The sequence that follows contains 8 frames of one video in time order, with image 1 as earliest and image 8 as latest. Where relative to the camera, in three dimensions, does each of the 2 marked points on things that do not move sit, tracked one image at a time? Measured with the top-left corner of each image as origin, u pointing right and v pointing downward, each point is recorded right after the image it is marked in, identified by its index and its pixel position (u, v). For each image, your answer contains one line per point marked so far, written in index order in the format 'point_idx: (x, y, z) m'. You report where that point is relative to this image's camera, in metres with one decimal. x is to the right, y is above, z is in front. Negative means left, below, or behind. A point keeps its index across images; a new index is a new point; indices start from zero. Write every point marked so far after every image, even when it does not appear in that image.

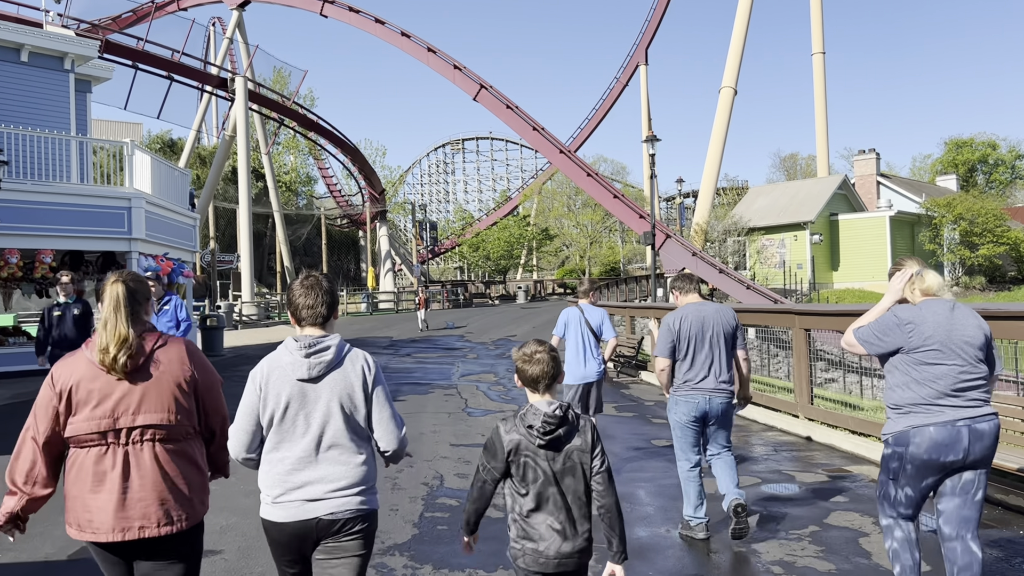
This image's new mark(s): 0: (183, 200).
0: (-6.8, +1.8, +17.3) m
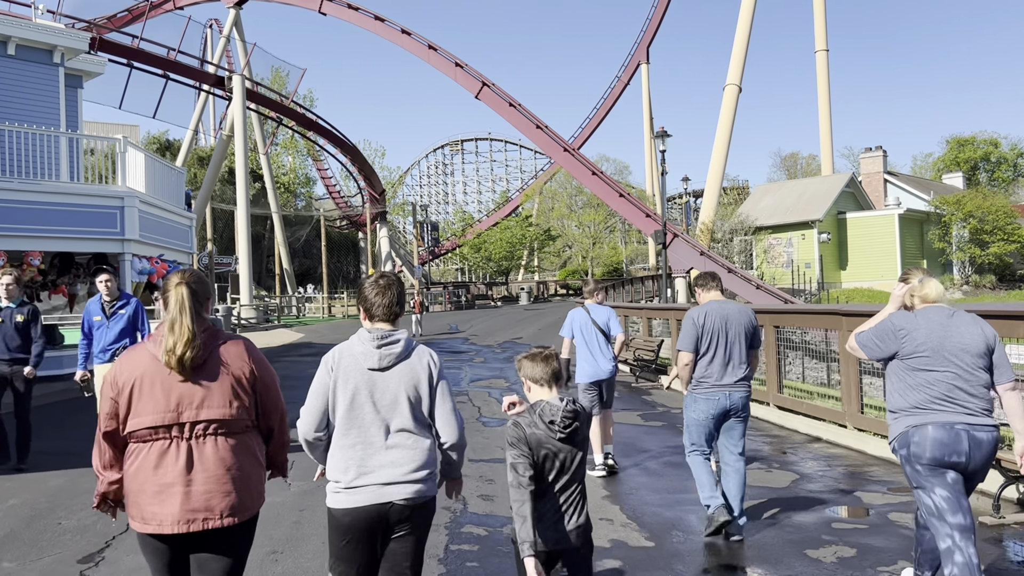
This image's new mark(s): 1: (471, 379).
0: (-6.6, +1.7, +16.6) m
1: (-0.7, -1.5, +14.2) m
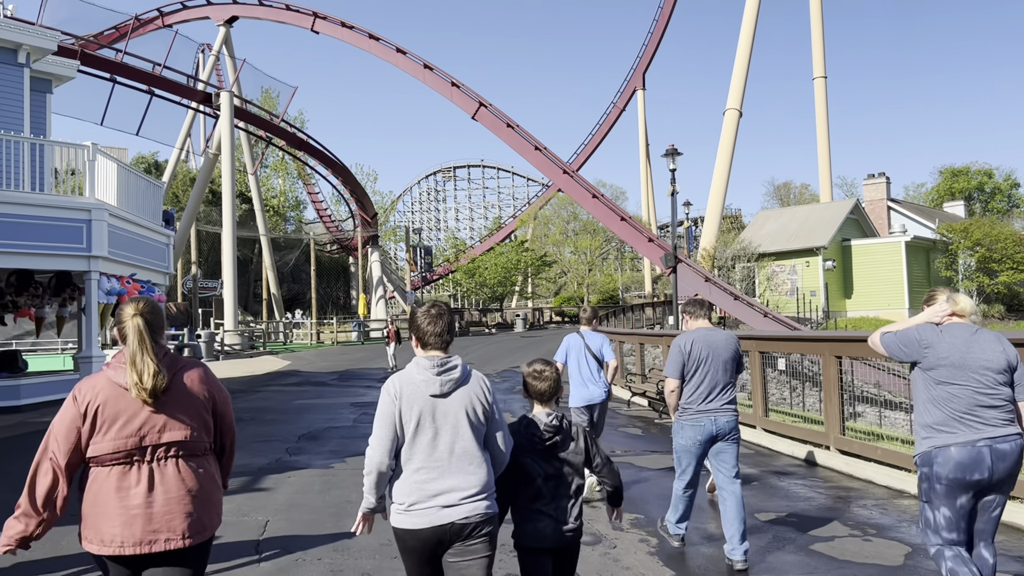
0: (-6.6, +1.3, +15.4) m
1: (-0.6, -1.9, +12.9) m
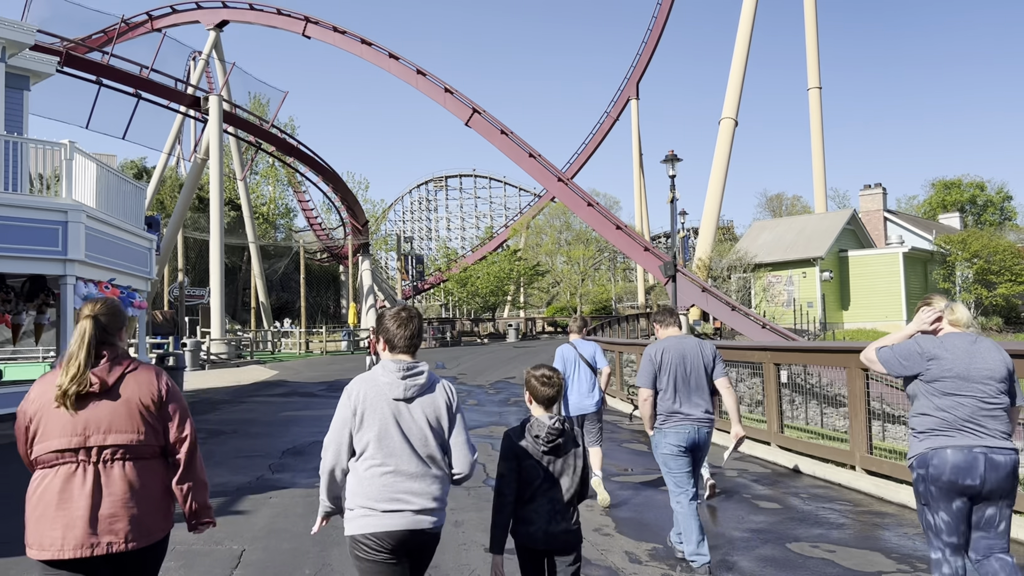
0: (-6.6, +1.2, +14.8) m
1: (-0.7, -2.0, +12.3) m
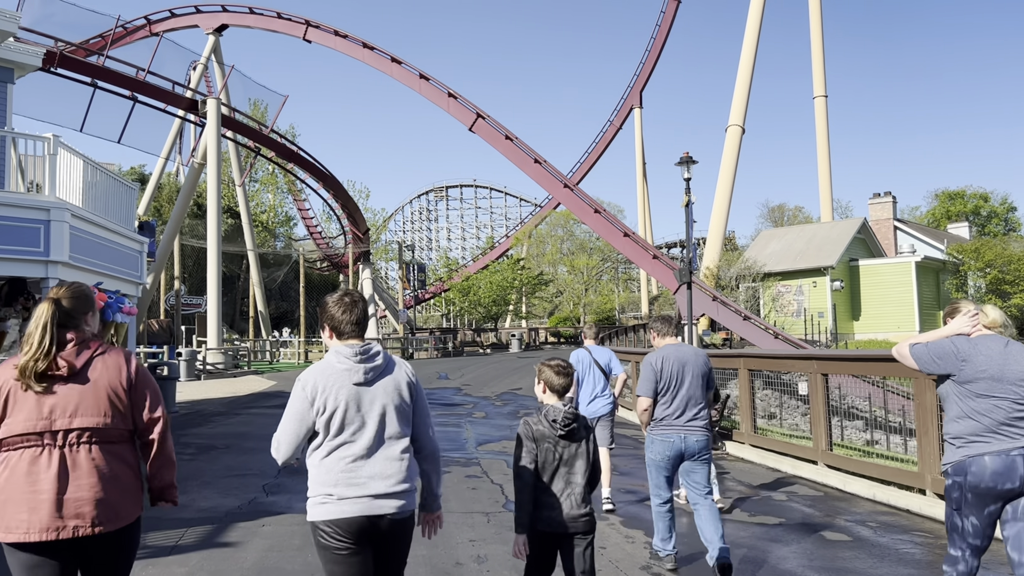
0: (-6.5, +1.1, +14.1) m
1: (-0.5, -2.0, +11.6) m
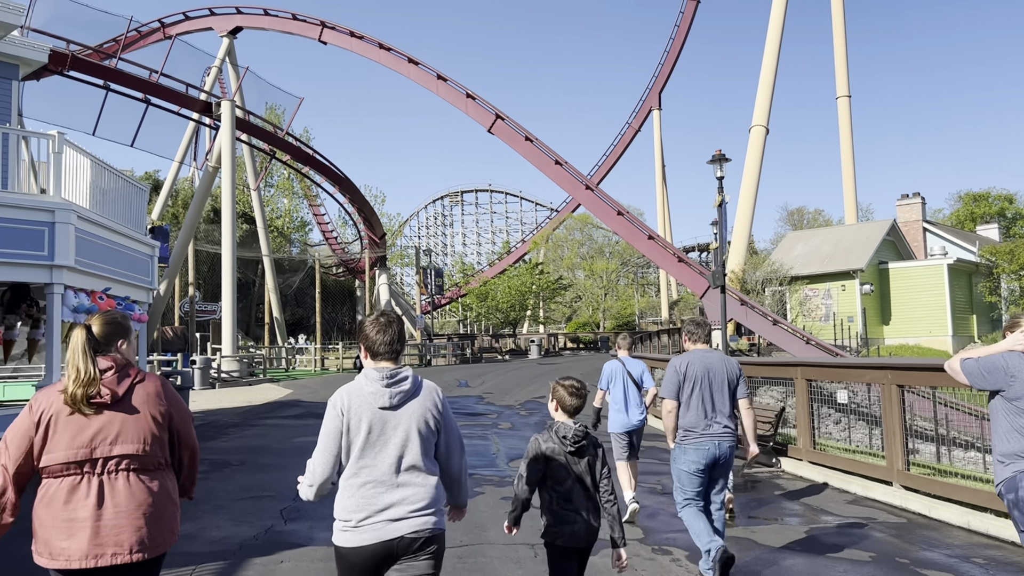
0: (-6.0, +1.0, +13.5) m
1: (-0.1, -2.1, +10.8) m
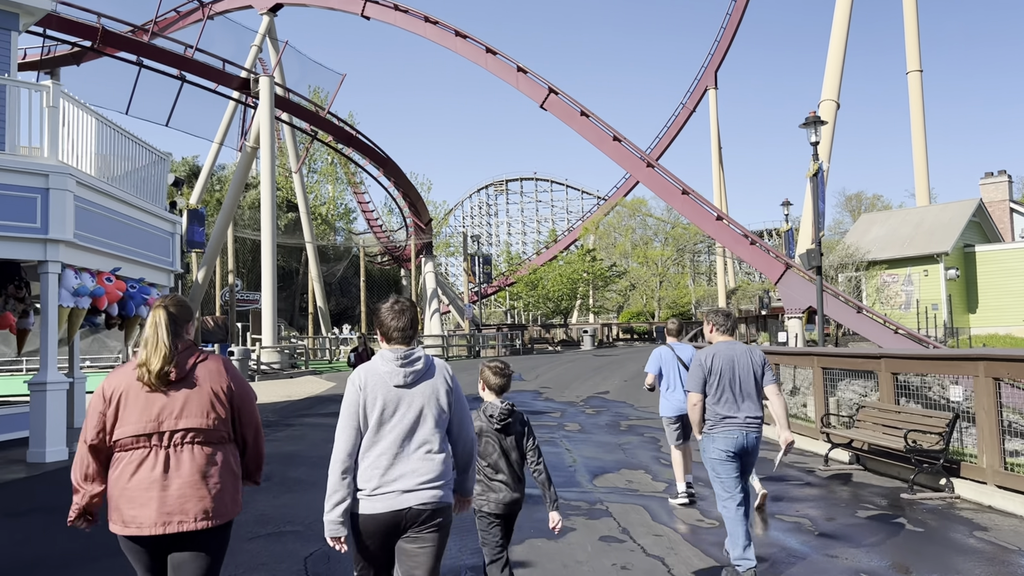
0: (-5.0, +1.3, +11.9) m
1: (+0.7, -1.9, +9.0) m
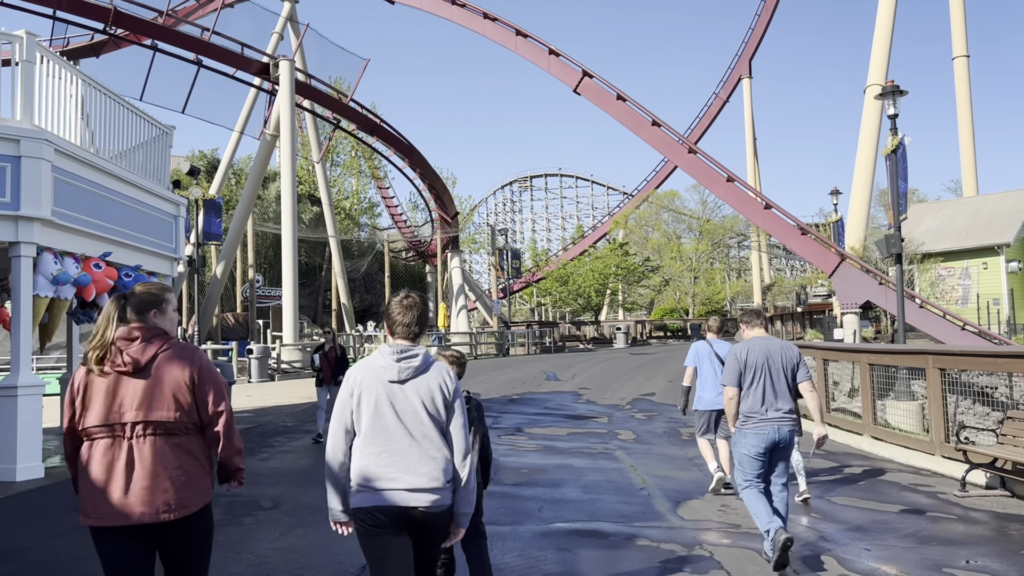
0: (-4.5, +1.4, +10.6) m
1: (+1.2, -1.7, +7.6) m
